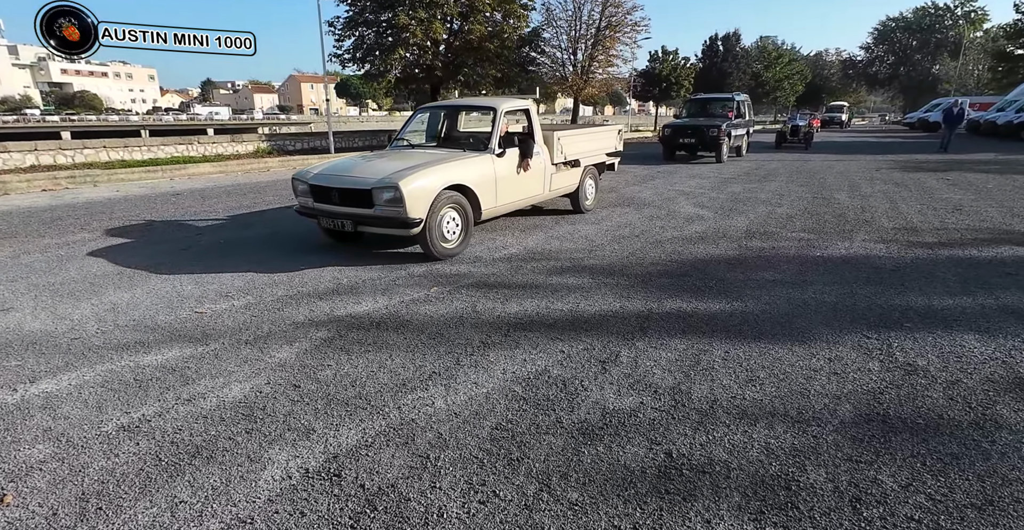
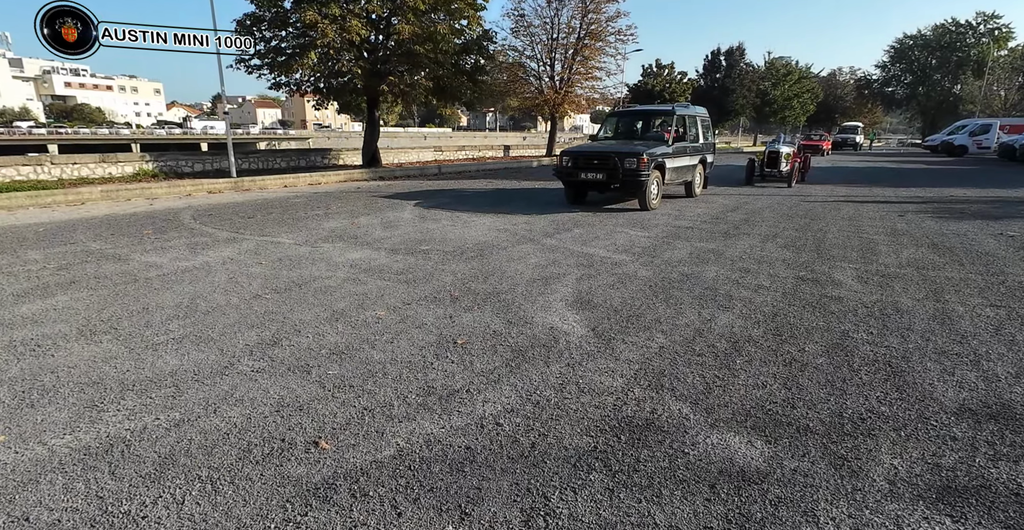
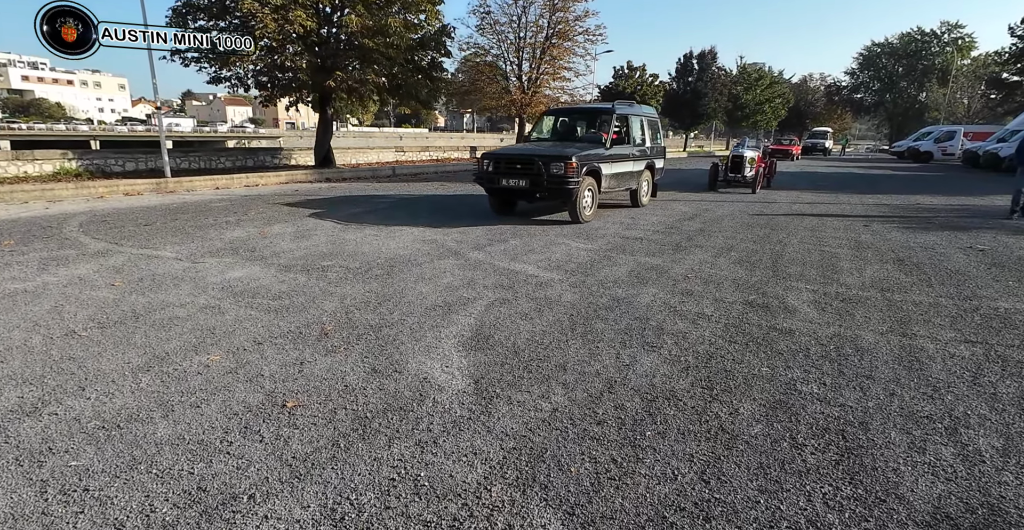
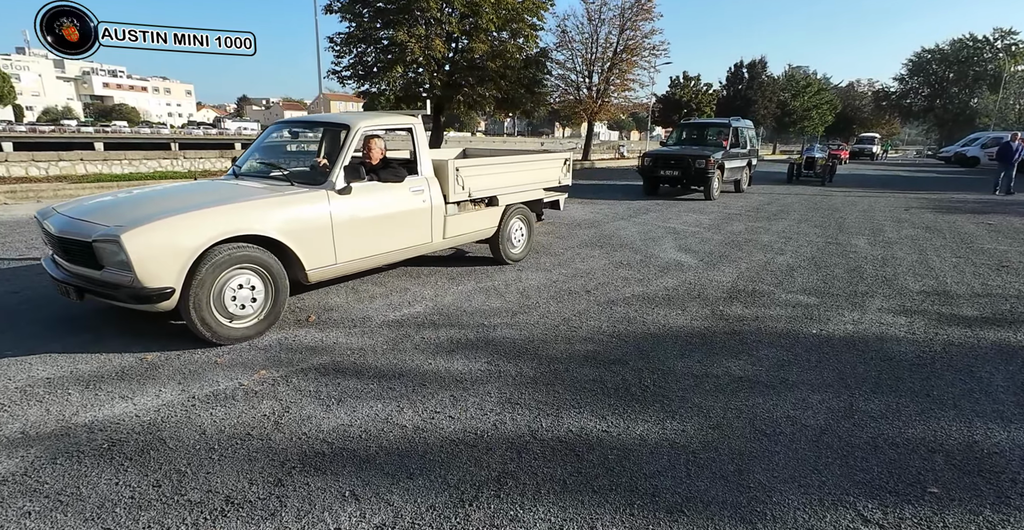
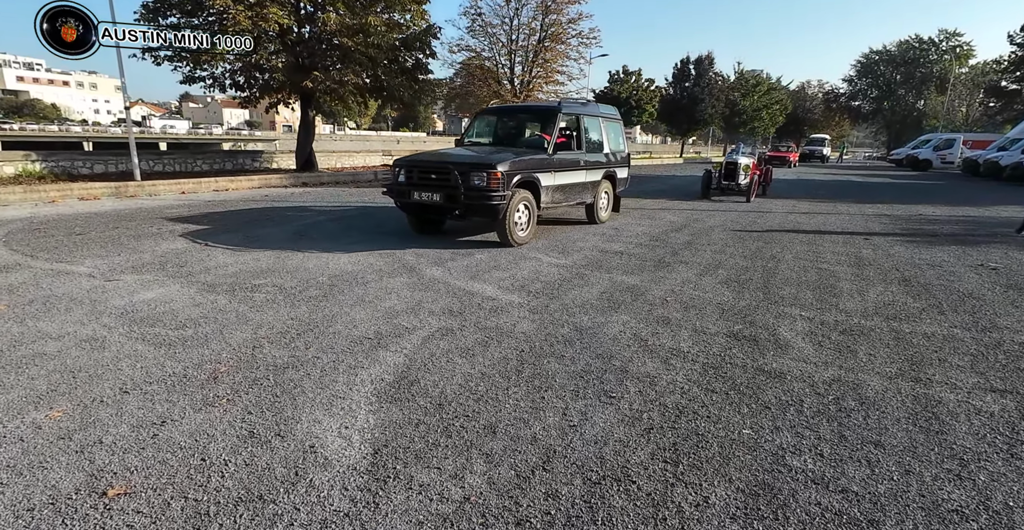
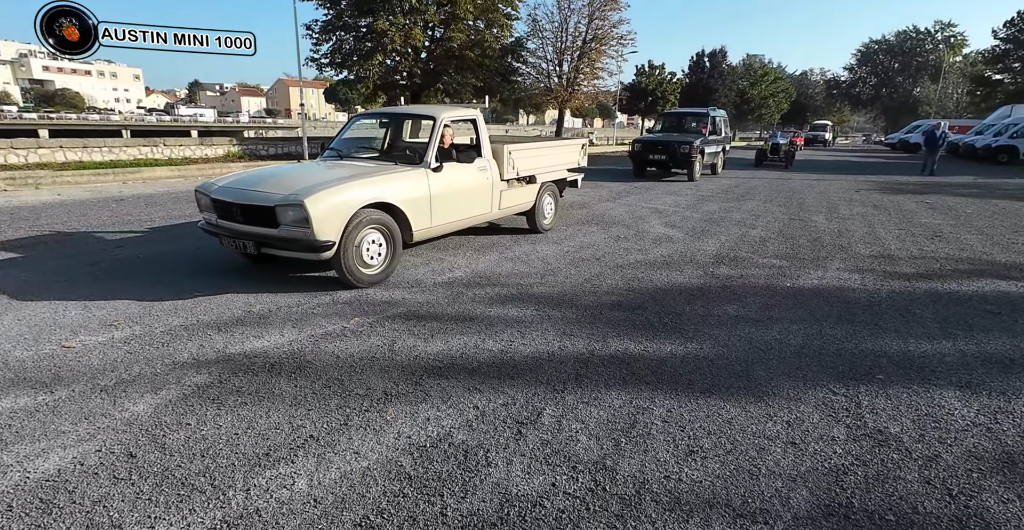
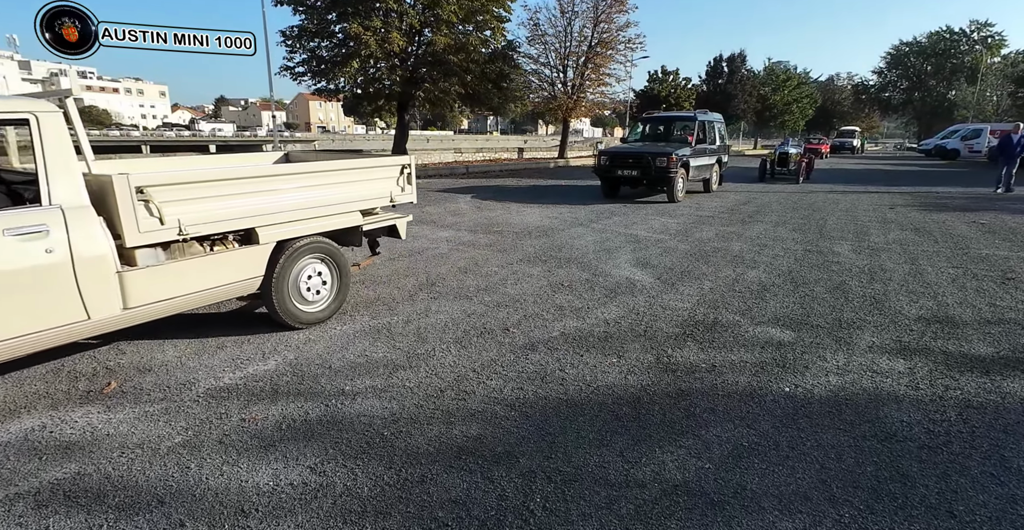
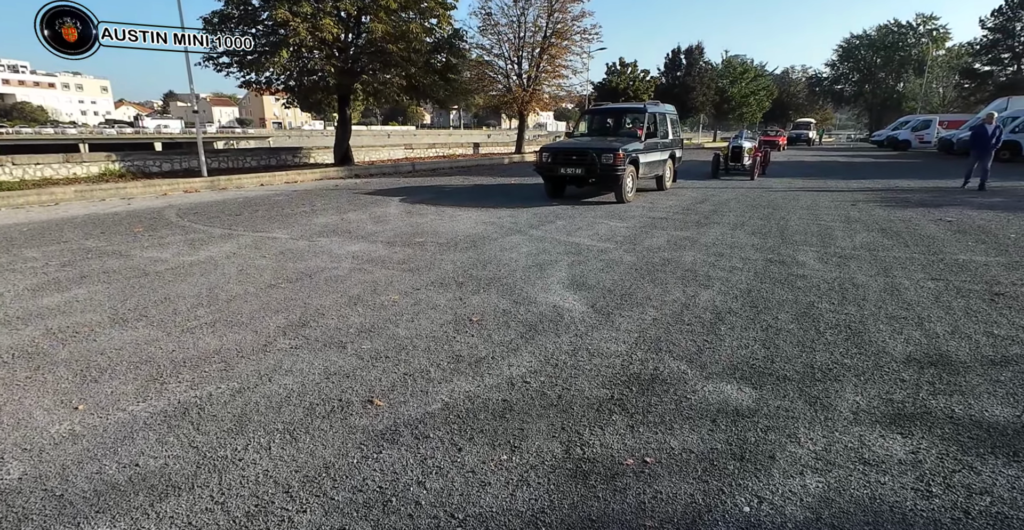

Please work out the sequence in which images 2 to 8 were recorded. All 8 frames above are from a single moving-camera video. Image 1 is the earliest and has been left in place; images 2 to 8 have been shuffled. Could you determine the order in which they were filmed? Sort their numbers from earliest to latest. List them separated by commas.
6, 4, 7, 8, 2, 3, 5
